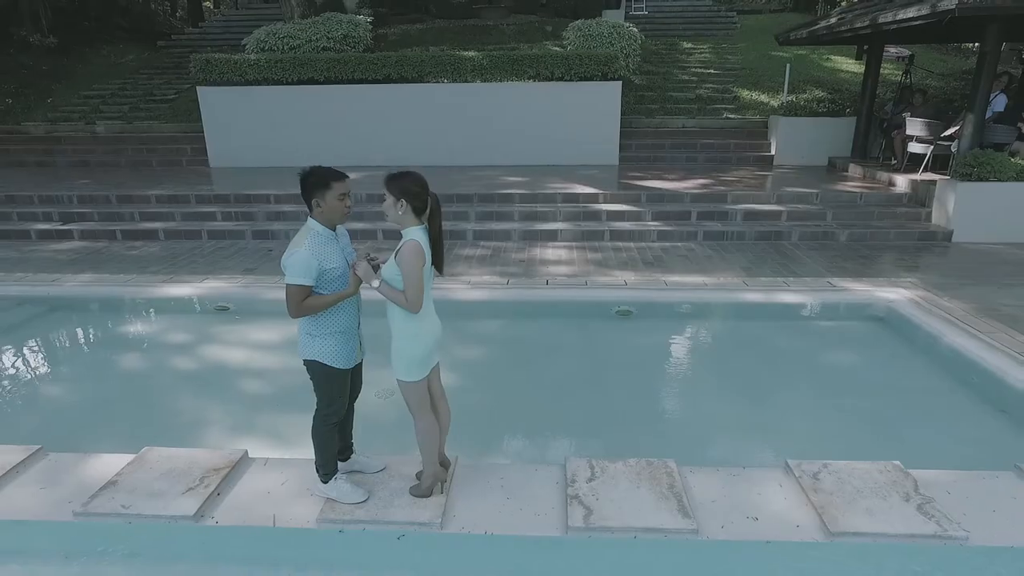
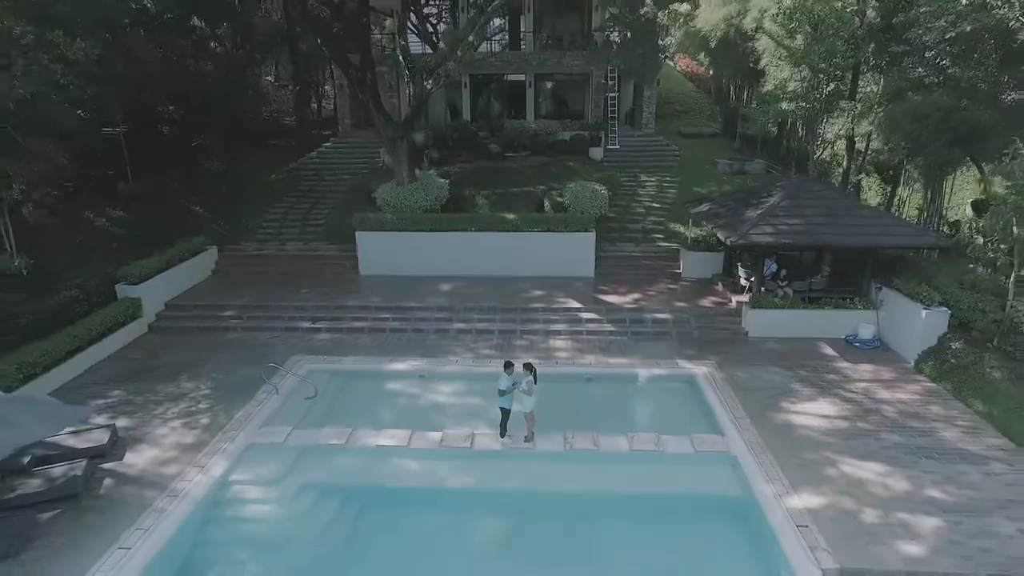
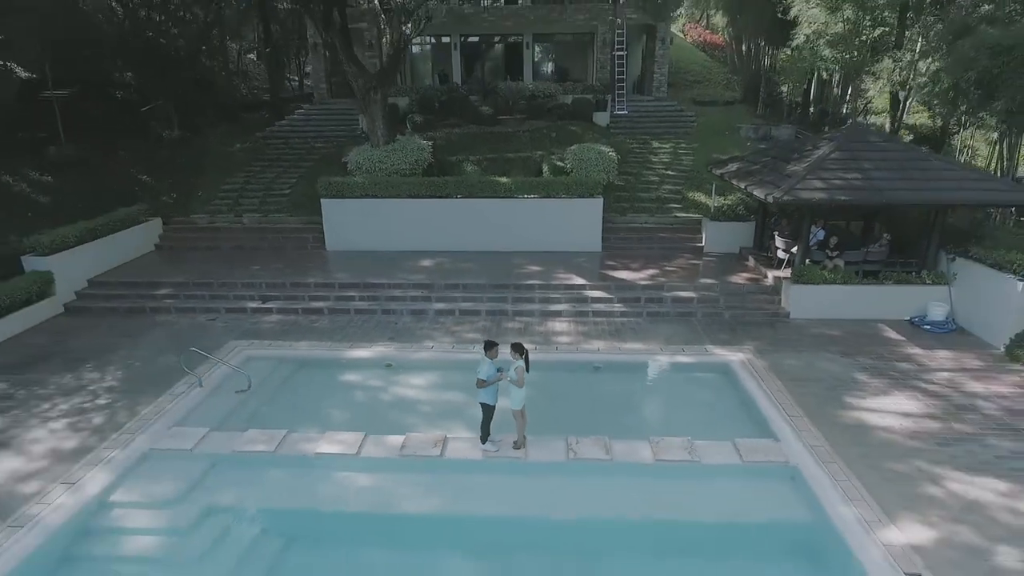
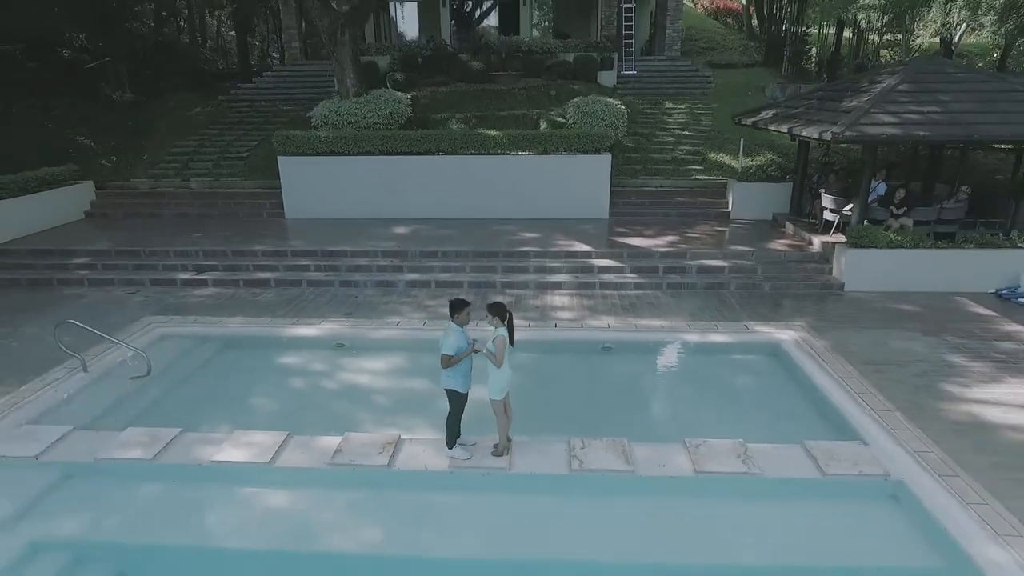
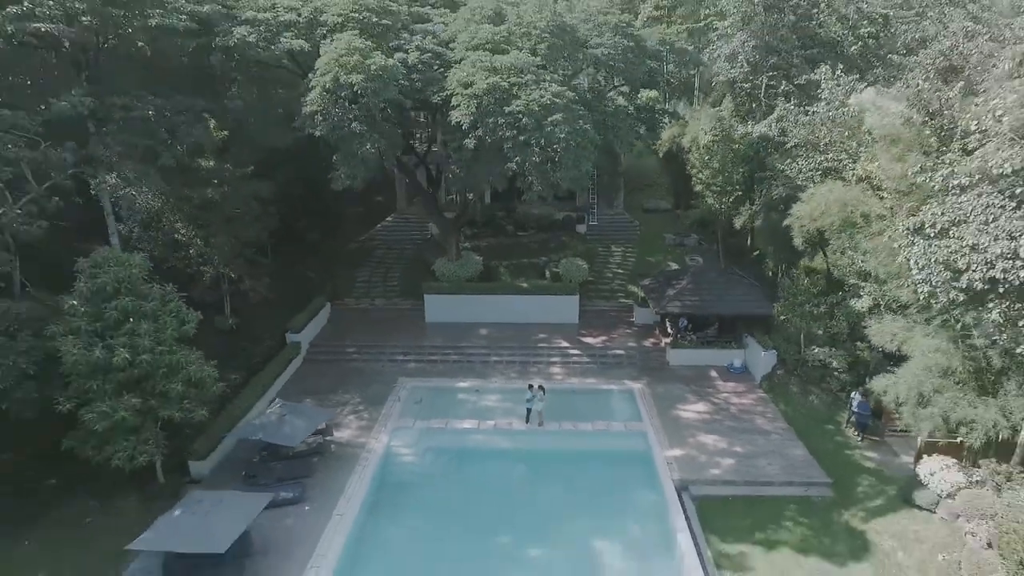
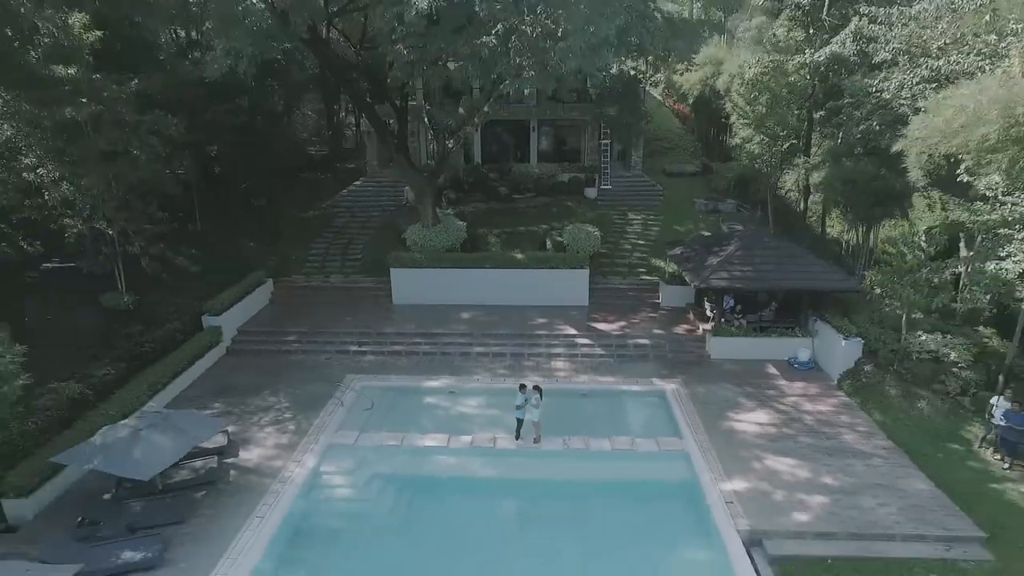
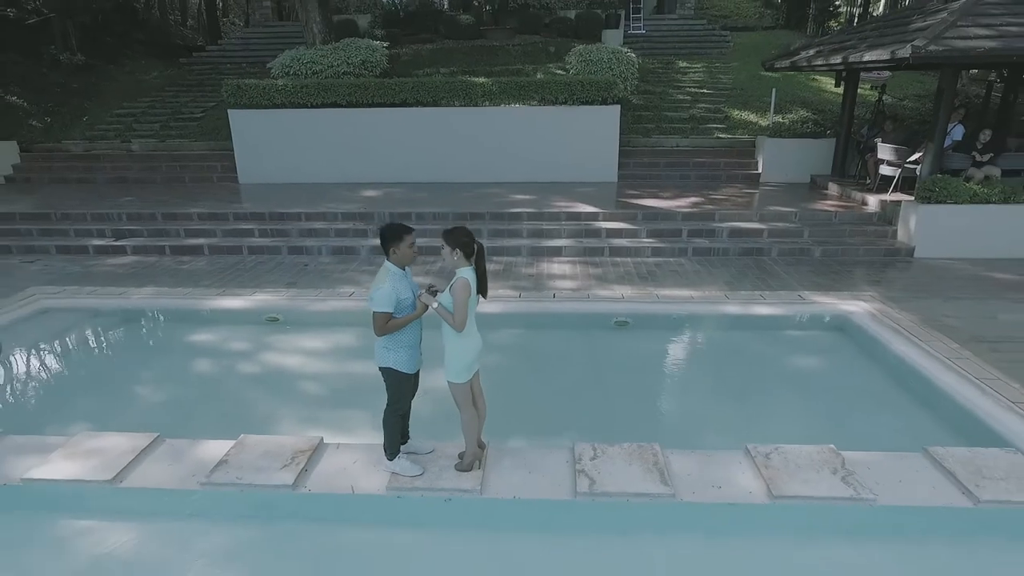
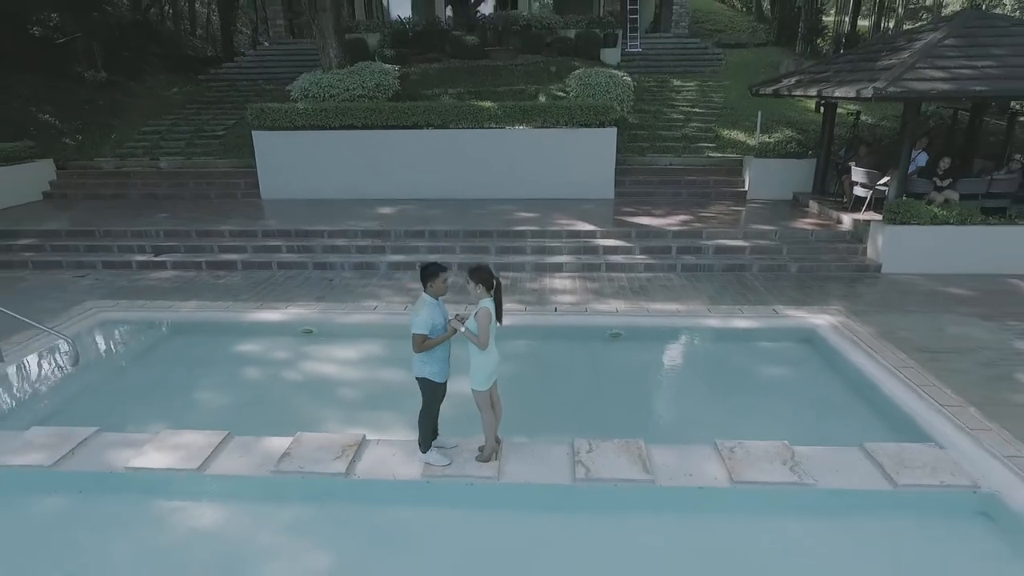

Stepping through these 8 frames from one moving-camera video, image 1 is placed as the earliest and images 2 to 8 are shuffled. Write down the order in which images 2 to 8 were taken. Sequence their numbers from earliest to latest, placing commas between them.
7, 8, 4, 3, 2, 6, 5
